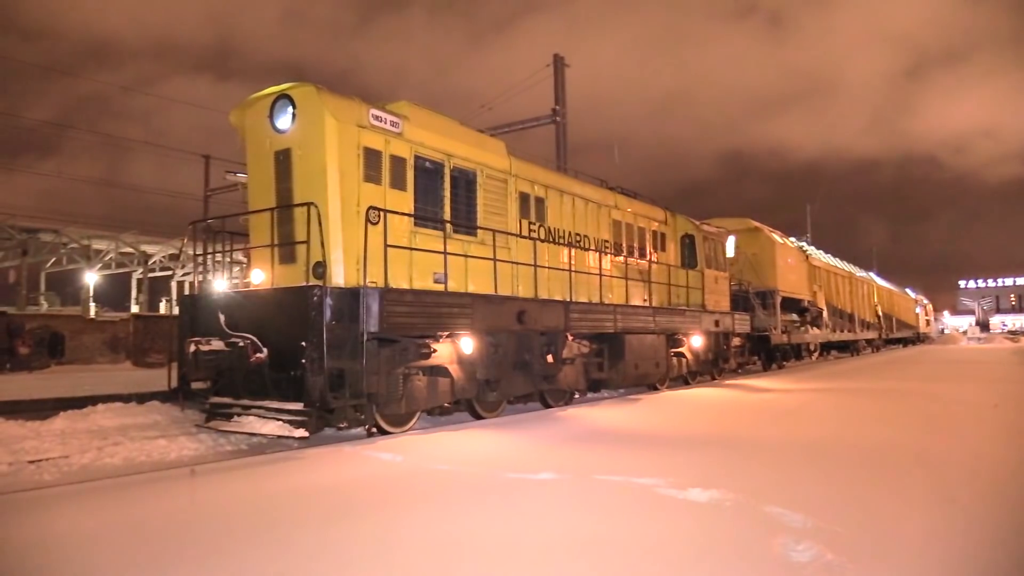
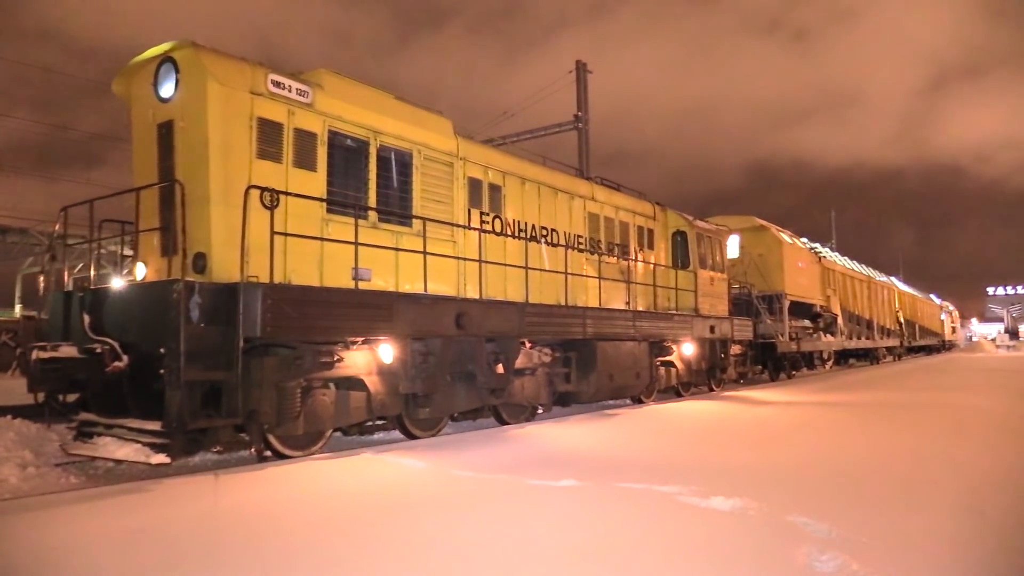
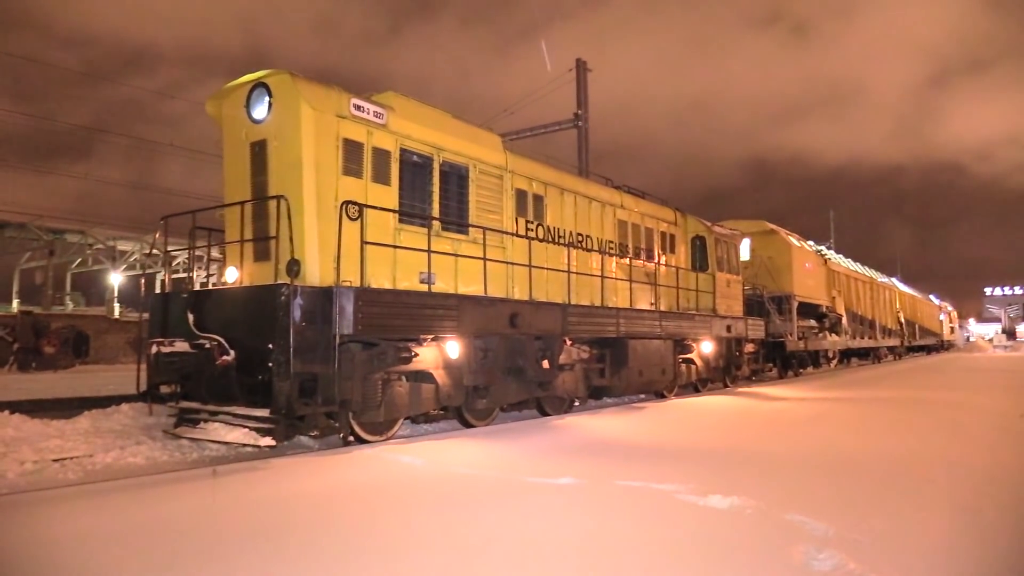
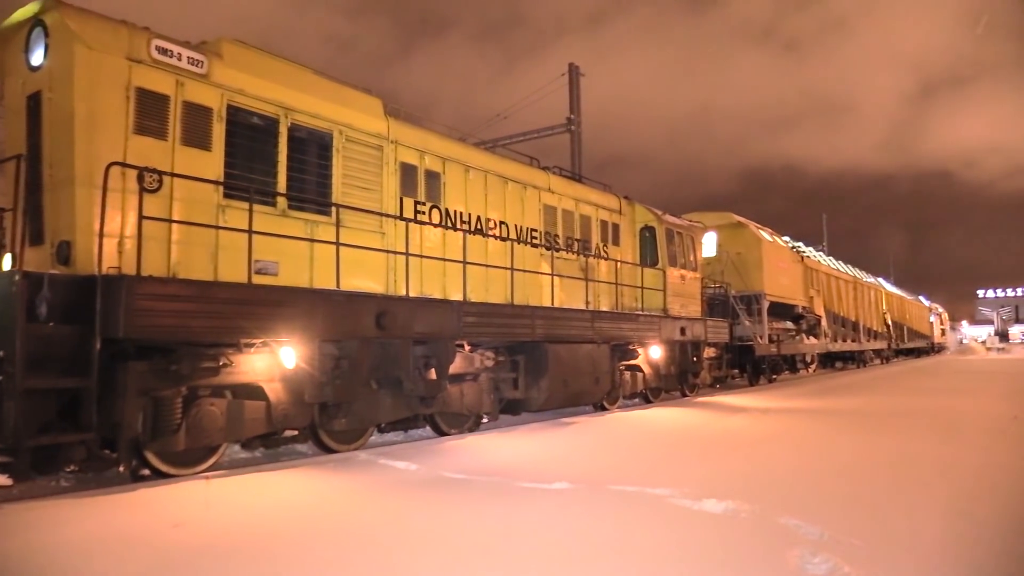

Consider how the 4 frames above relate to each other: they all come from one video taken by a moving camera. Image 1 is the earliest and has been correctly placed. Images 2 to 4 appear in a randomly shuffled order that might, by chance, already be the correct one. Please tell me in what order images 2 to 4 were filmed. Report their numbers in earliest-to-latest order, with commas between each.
3, 2, 4
